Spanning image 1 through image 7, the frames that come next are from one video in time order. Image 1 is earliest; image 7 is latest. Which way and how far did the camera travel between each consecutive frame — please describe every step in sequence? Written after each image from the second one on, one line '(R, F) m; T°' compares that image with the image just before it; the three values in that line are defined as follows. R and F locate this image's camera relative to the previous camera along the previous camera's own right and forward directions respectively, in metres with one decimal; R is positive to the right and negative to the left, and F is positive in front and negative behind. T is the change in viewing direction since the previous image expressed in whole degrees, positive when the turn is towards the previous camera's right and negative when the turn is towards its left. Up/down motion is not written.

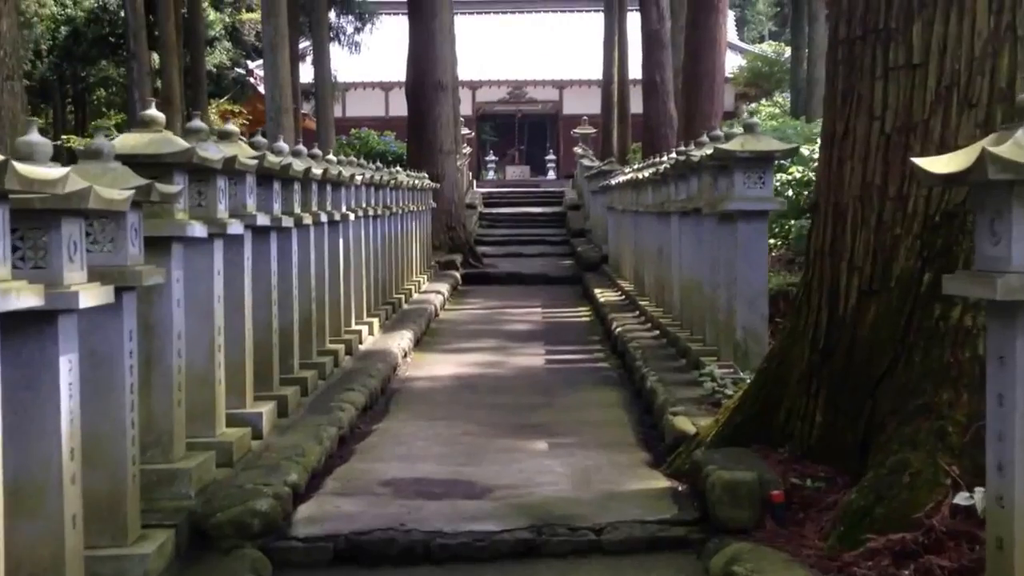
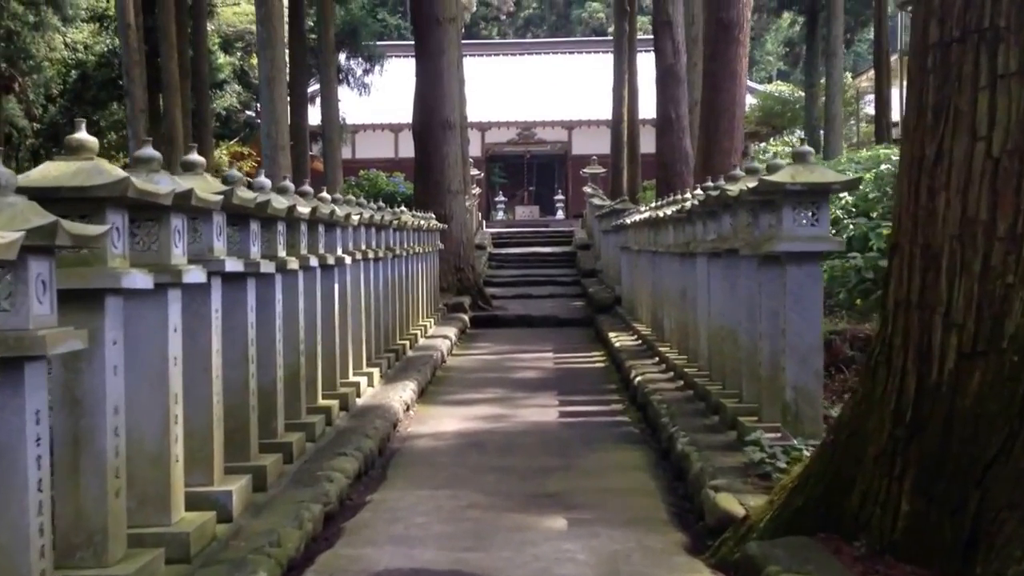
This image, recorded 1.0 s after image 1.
(0.0, +0.8) m; -1°
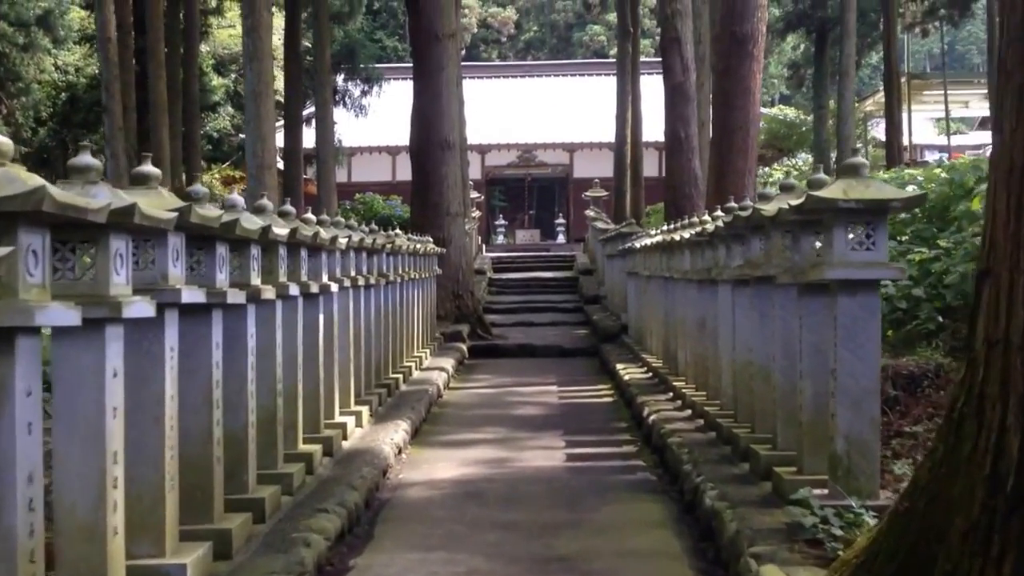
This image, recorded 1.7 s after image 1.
(0.0, +0.7) m; 0°
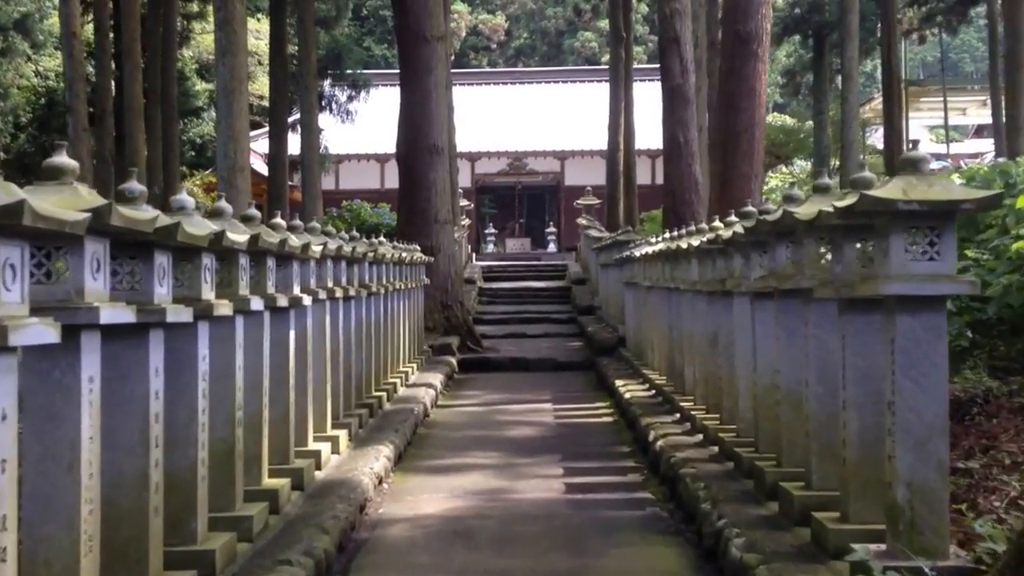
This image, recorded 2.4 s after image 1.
(0.0, +0.7) m; +1°
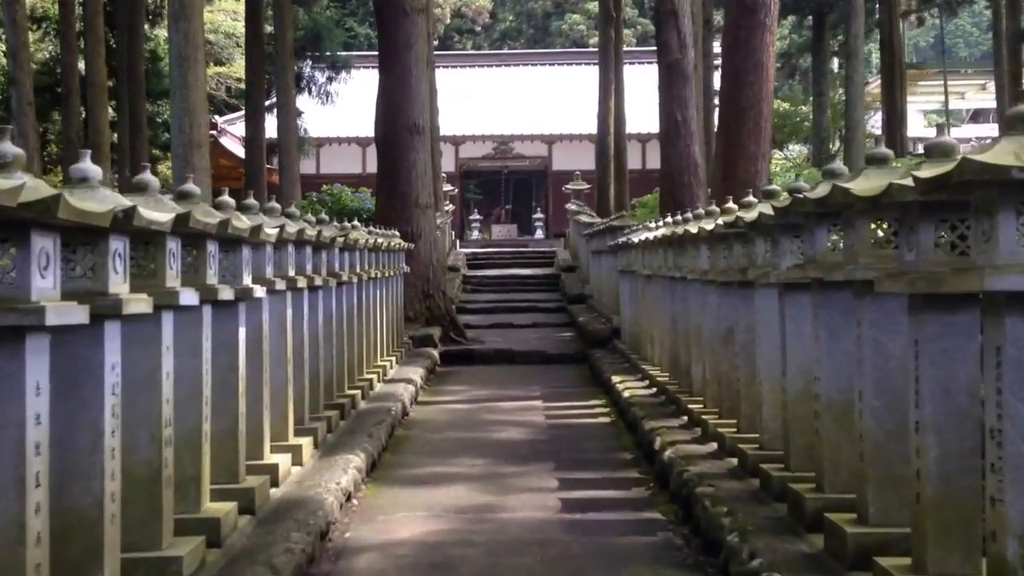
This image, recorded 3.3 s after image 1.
(0.0, +0.9) m; +1°
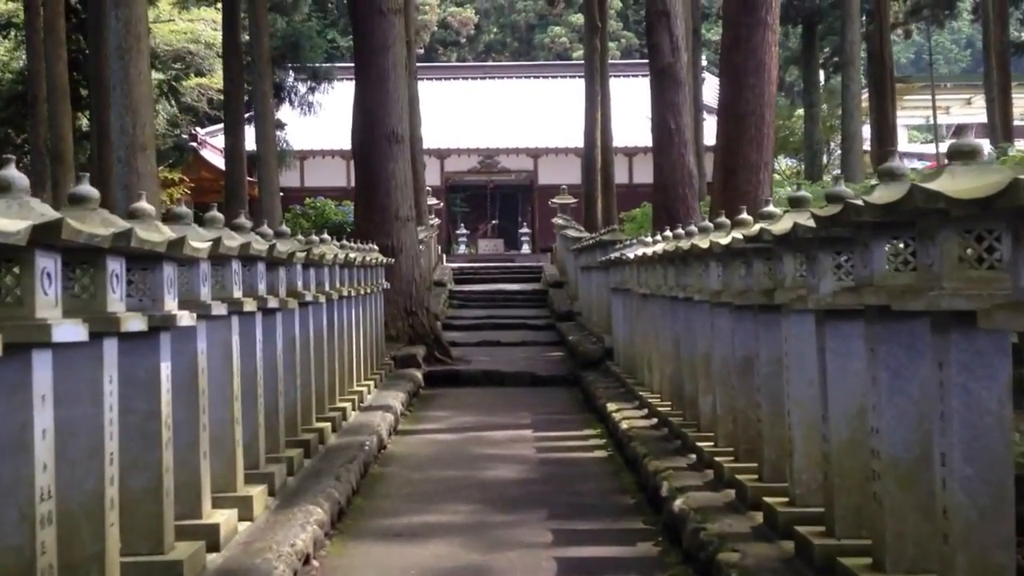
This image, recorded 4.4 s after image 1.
(0.0, +0.9) m; +1°
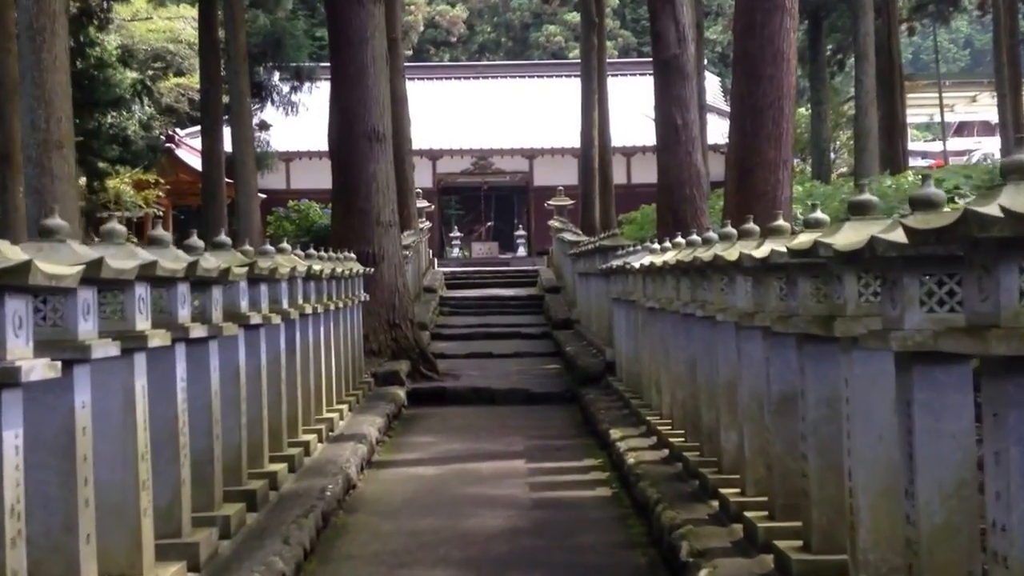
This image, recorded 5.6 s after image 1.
(+0.1, +1.1) m; 0°
